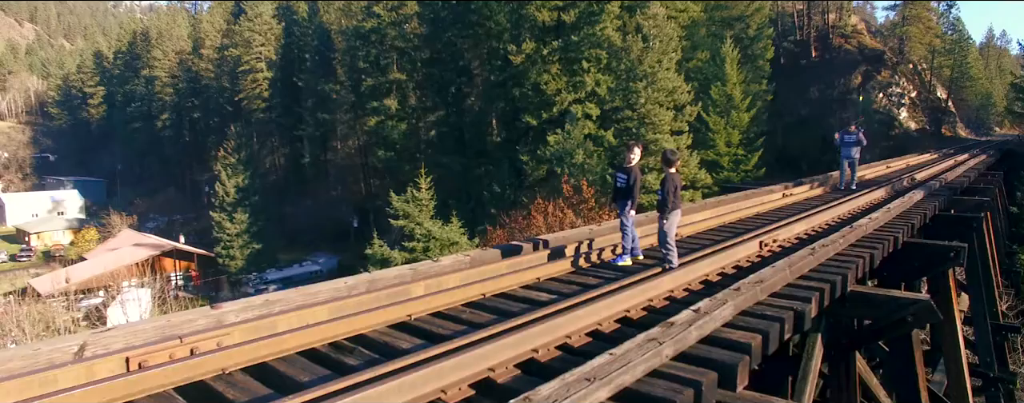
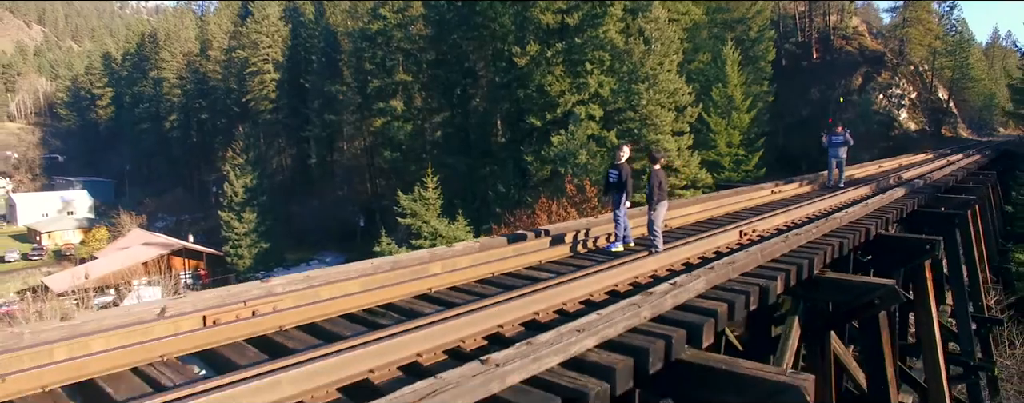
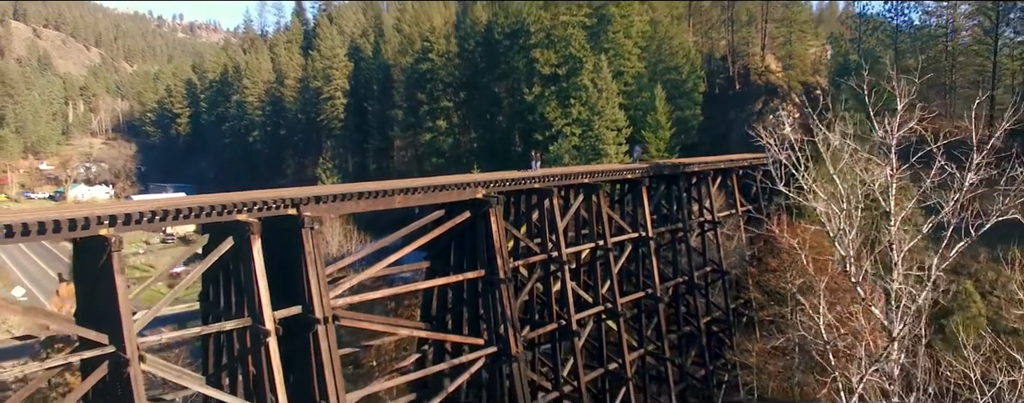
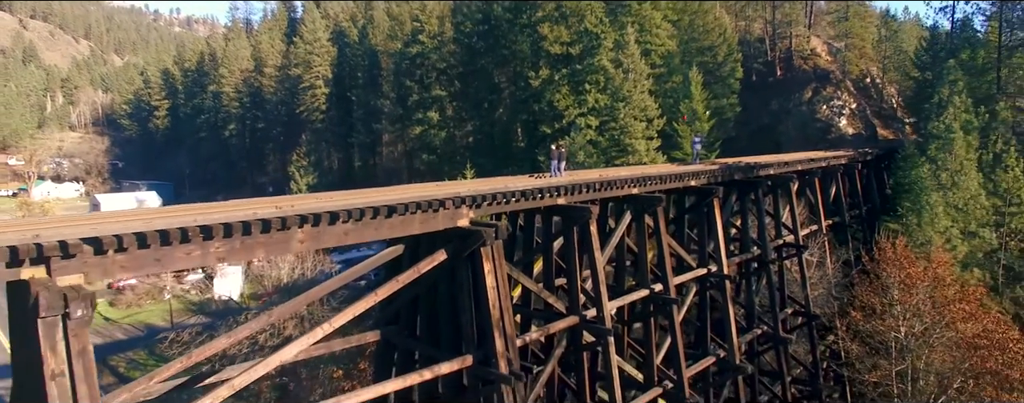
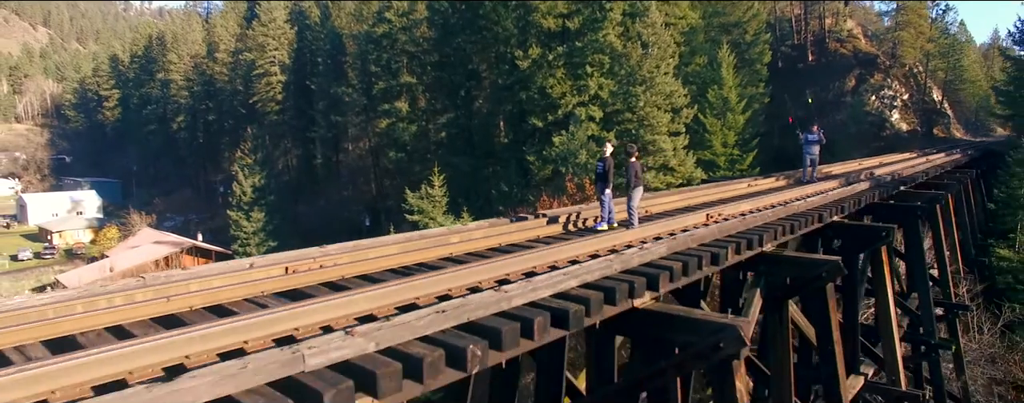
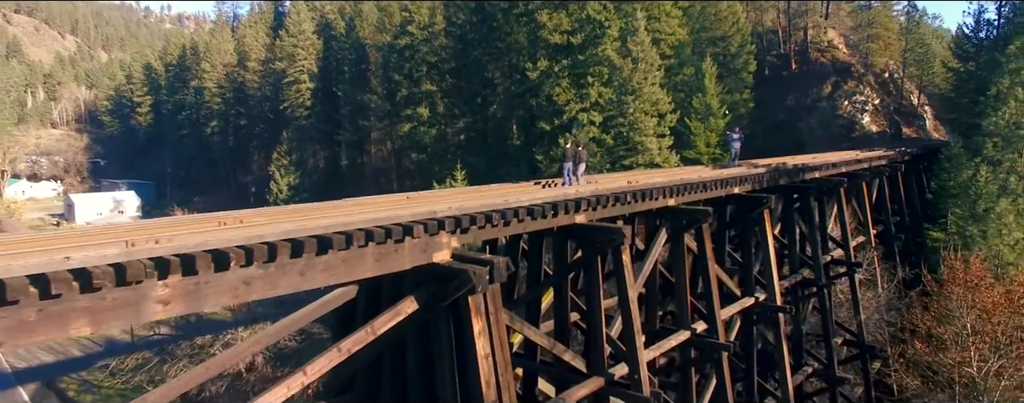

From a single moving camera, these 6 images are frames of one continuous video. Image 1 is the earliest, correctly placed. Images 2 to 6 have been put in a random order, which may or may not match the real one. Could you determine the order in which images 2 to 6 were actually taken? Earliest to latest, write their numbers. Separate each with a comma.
2, 5, 6, 4, 3
